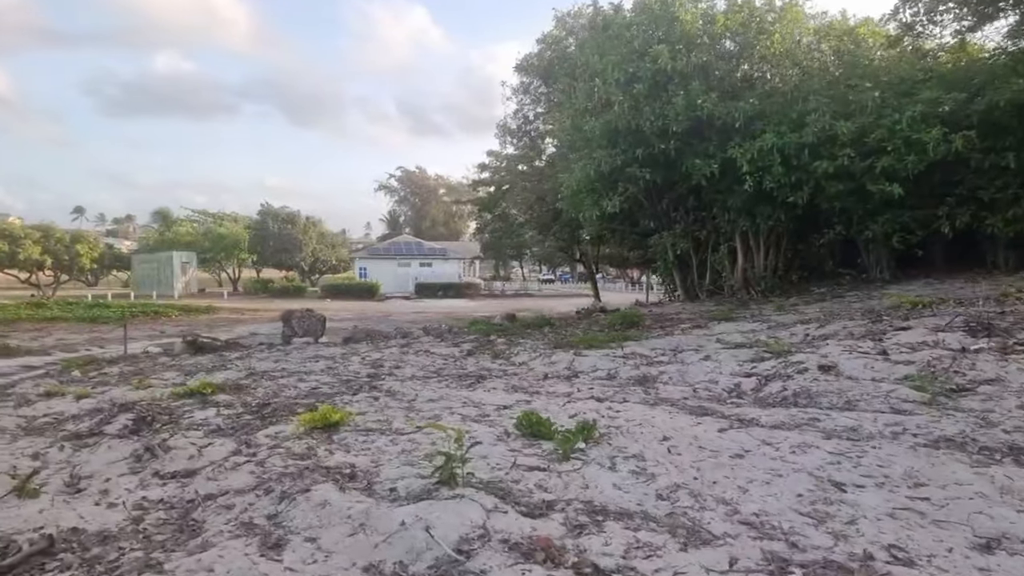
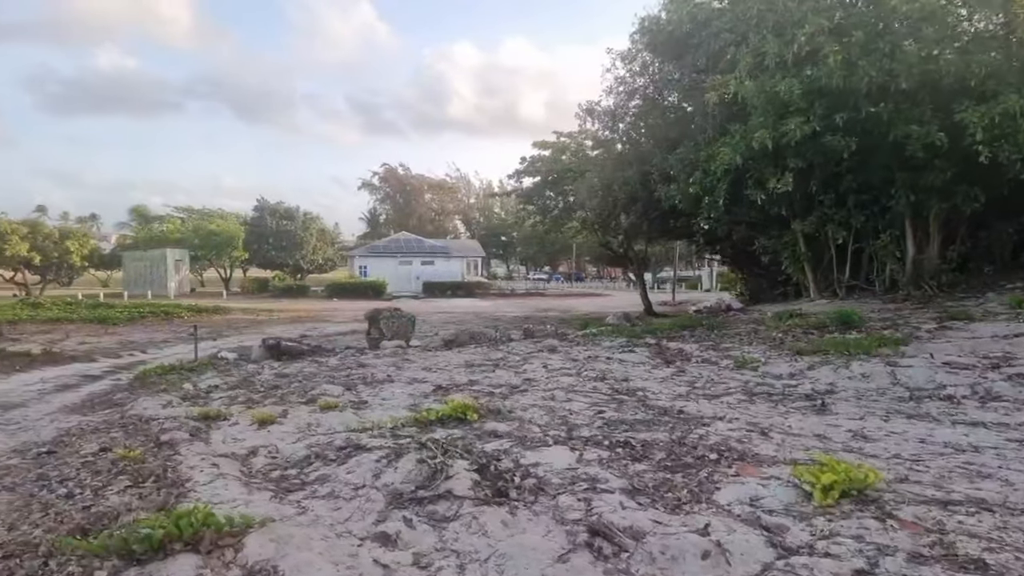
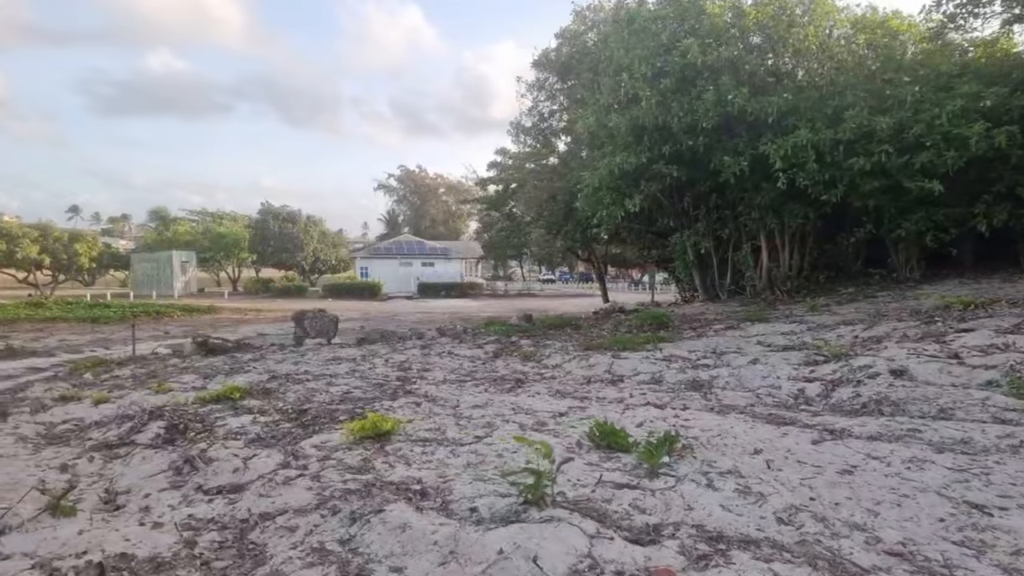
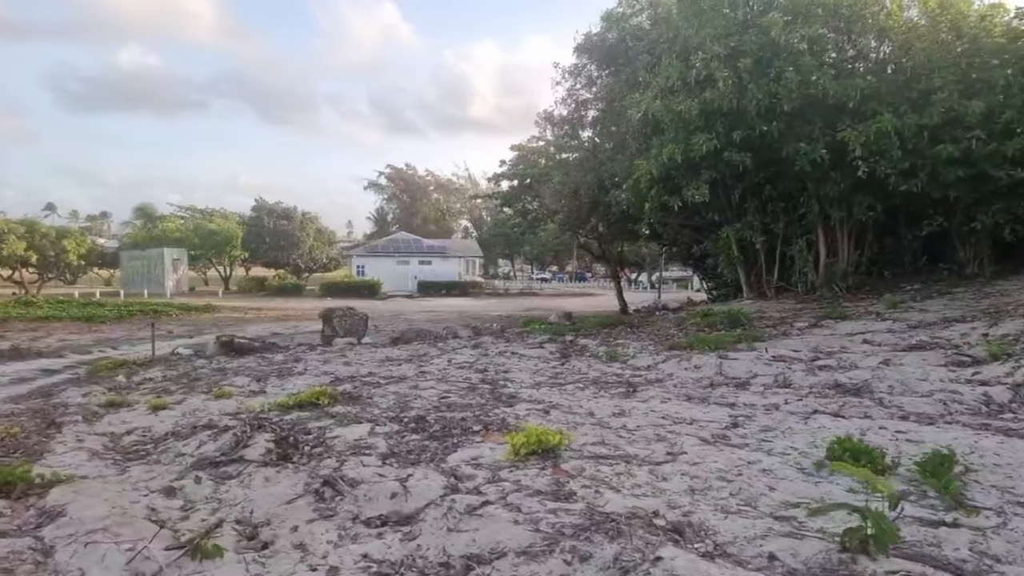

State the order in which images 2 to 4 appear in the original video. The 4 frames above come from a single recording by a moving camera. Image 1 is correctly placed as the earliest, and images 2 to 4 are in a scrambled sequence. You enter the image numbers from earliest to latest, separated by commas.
3, 4, 2
